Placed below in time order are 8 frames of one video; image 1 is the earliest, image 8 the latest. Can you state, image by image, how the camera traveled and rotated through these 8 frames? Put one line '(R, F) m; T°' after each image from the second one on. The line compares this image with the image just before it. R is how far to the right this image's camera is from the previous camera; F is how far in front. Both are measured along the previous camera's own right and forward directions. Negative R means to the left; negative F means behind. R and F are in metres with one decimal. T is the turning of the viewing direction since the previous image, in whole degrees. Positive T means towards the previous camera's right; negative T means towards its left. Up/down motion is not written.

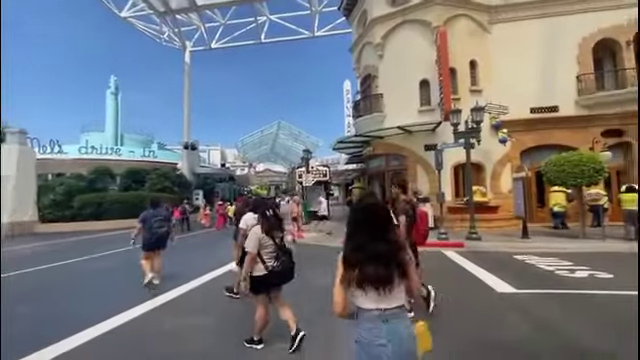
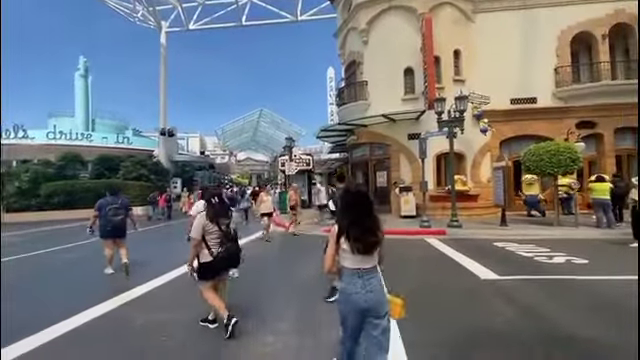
(-0.1, -0.1) m; +2°
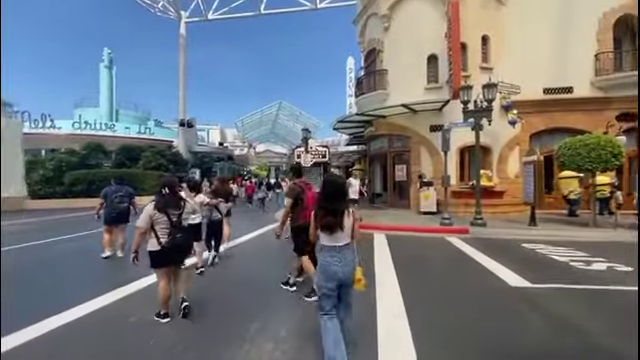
(+0.1, +0.9) m; -2°
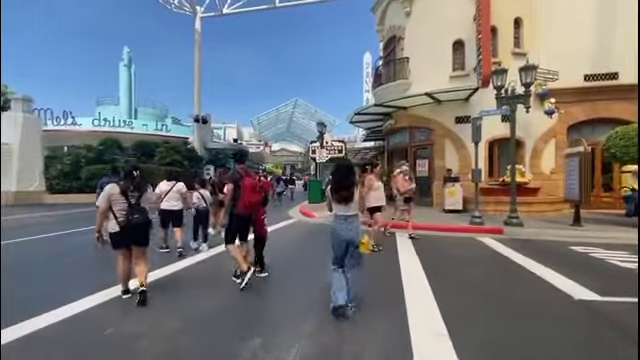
(0.0, +1.2) m; -2°
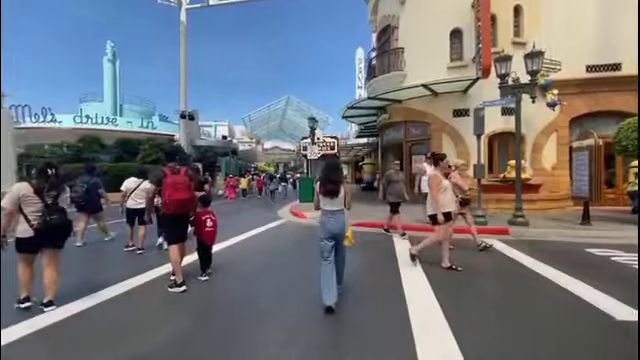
(+0.1, +0.8) m; +1°
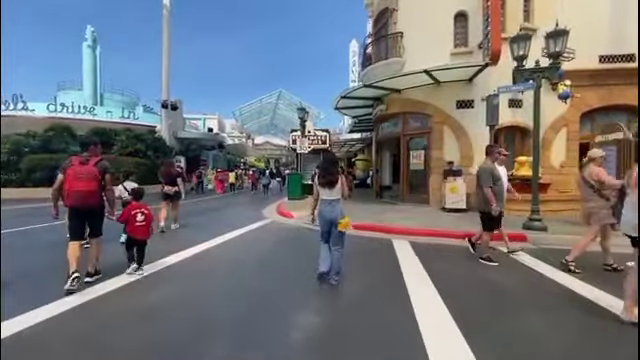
(+0.1, +1.3) m; +1°
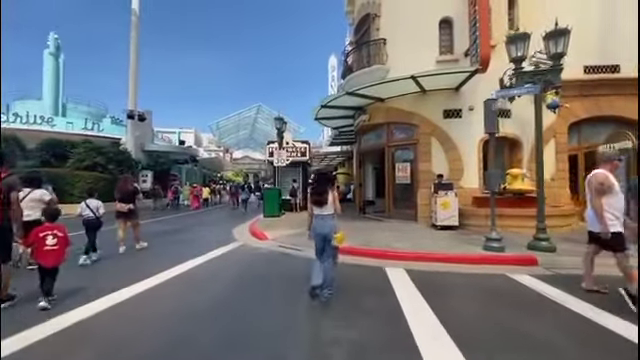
(0.0, +1.1) m; +2°
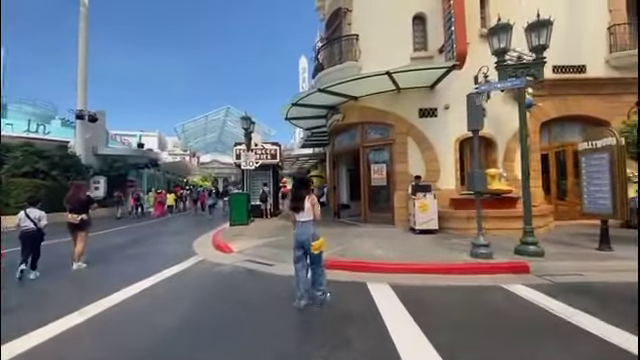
(0.0, +0.7) m; +3°
